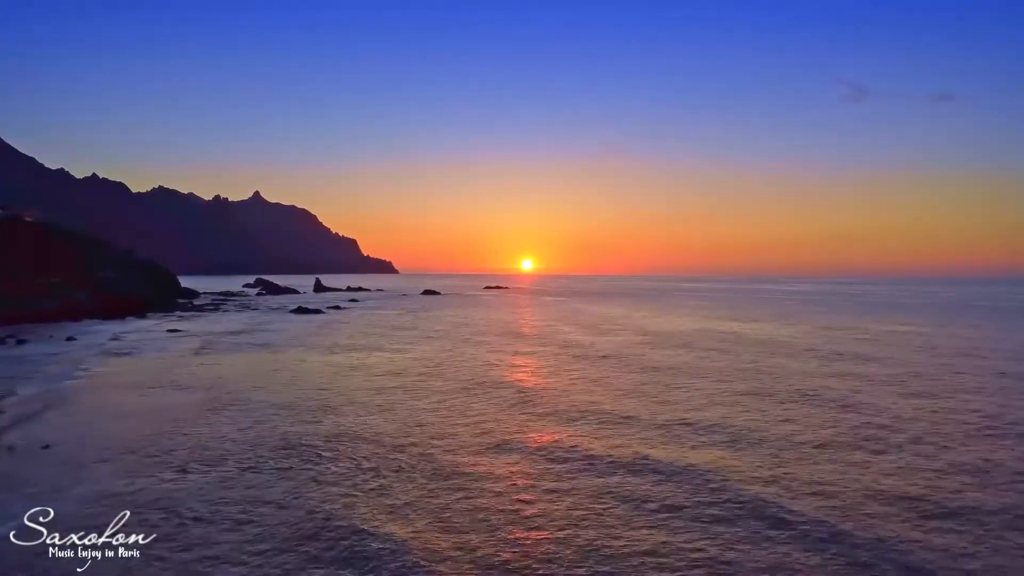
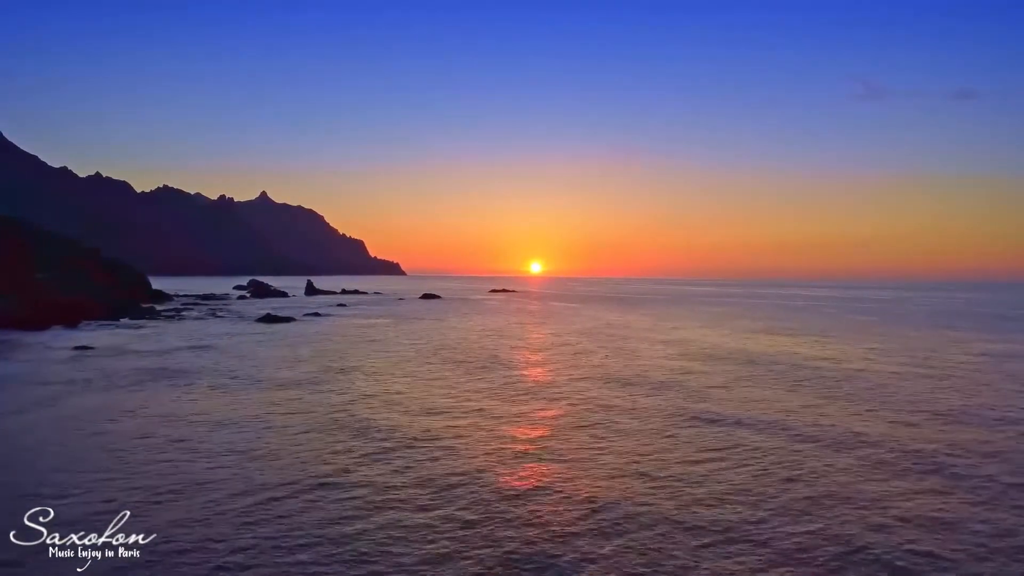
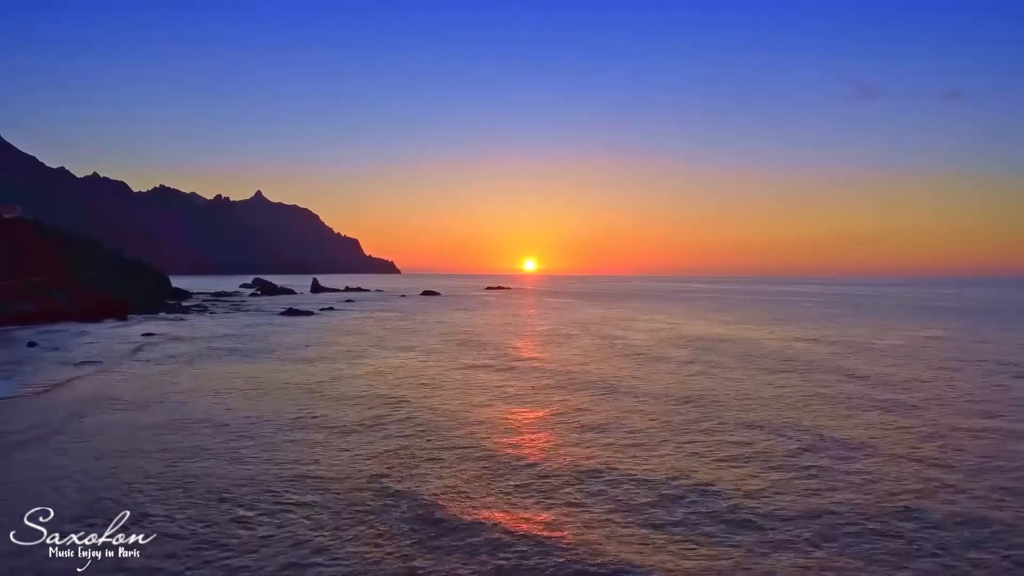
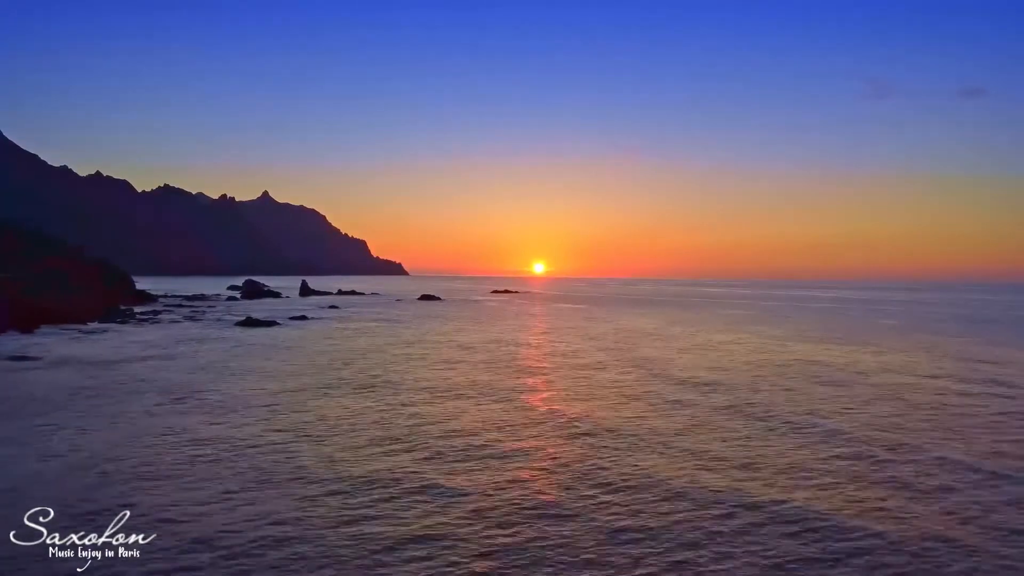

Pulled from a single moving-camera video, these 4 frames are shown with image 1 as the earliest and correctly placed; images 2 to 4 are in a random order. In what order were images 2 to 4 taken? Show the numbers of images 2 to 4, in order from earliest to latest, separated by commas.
3, 2, 4
